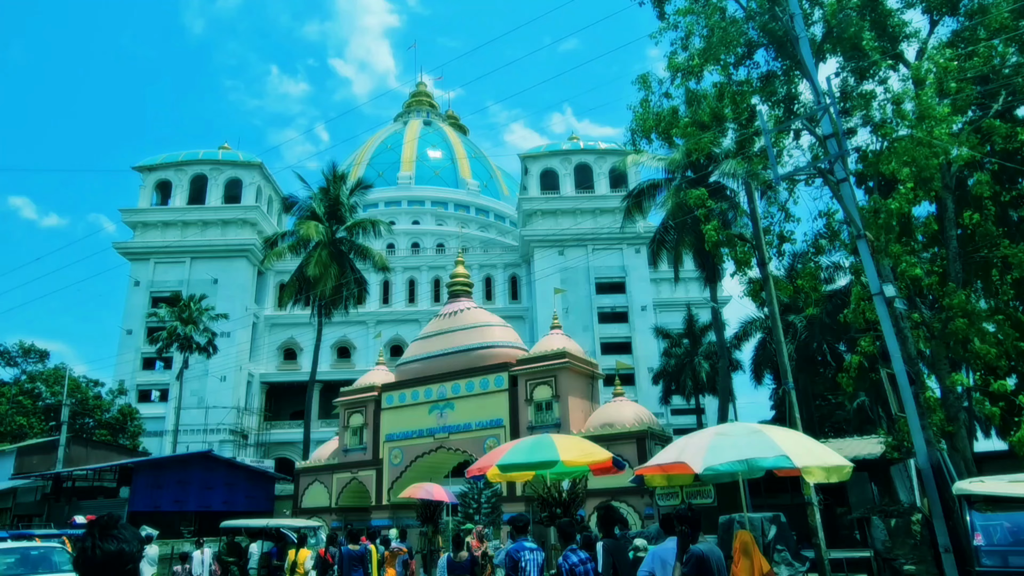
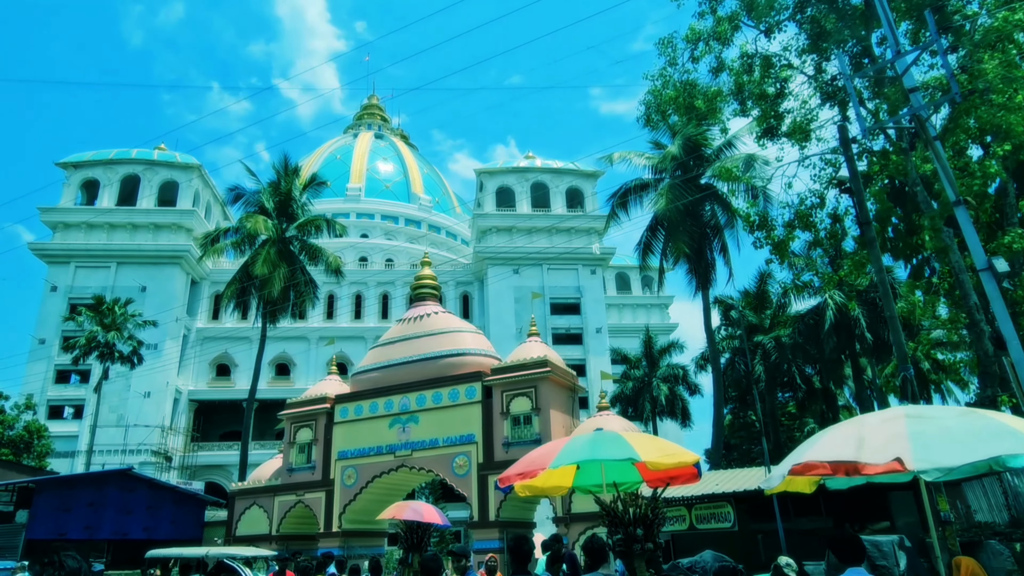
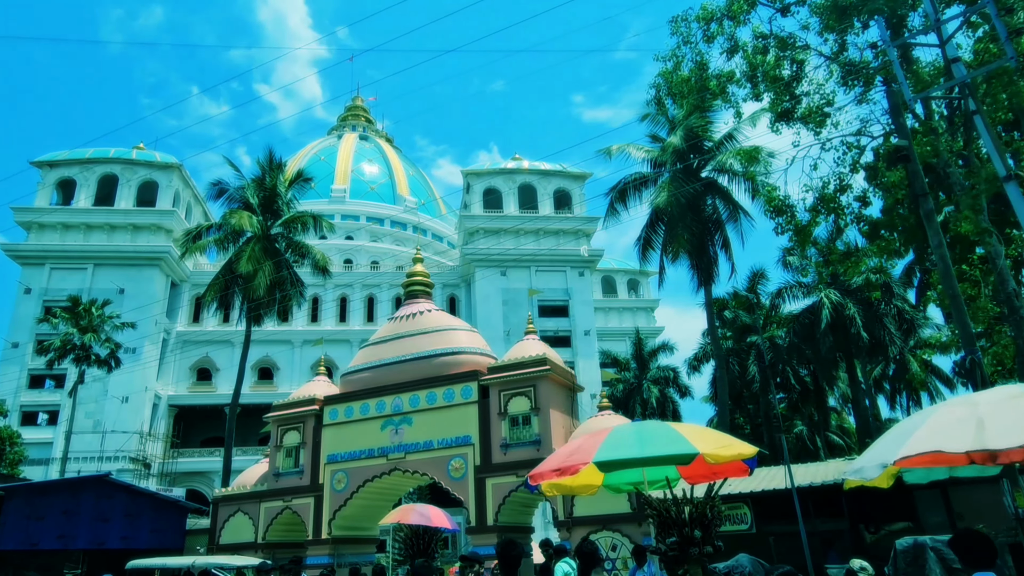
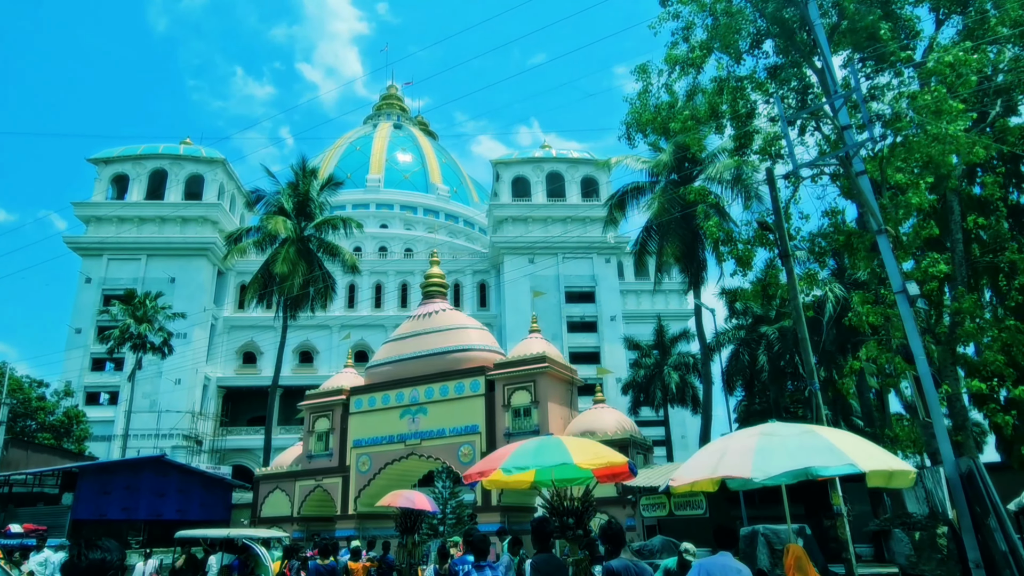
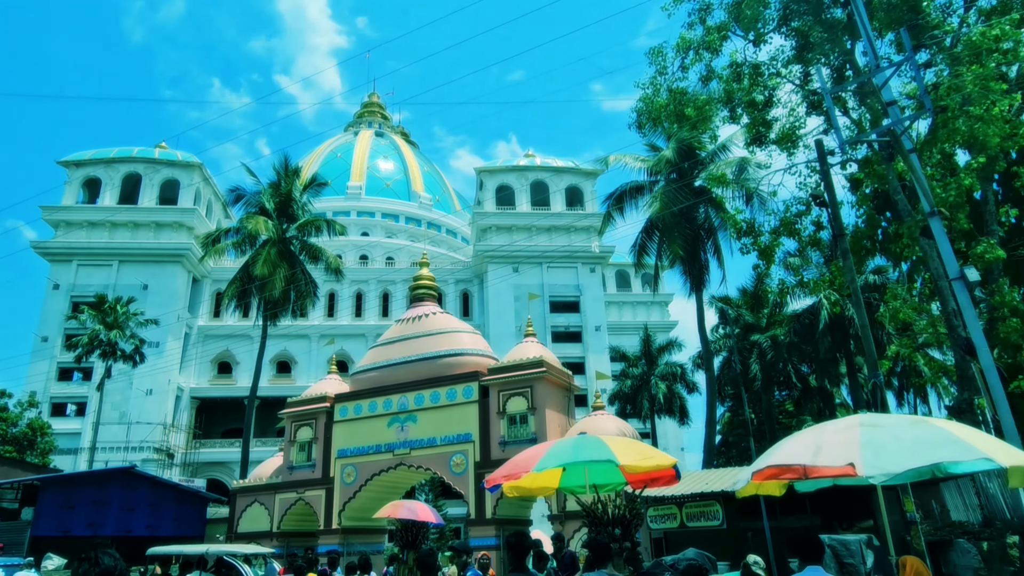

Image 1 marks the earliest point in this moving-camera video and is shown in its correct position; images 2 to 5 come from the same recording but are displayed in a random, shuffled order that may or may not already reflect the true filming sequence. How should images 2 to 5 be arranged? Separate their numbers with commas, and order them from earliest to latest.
4, 5, 2, 3
